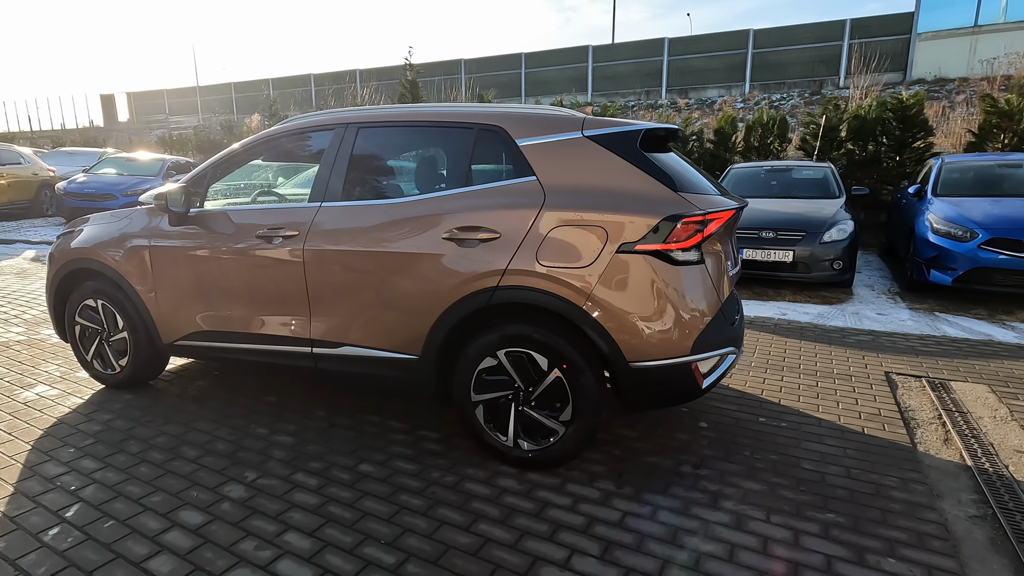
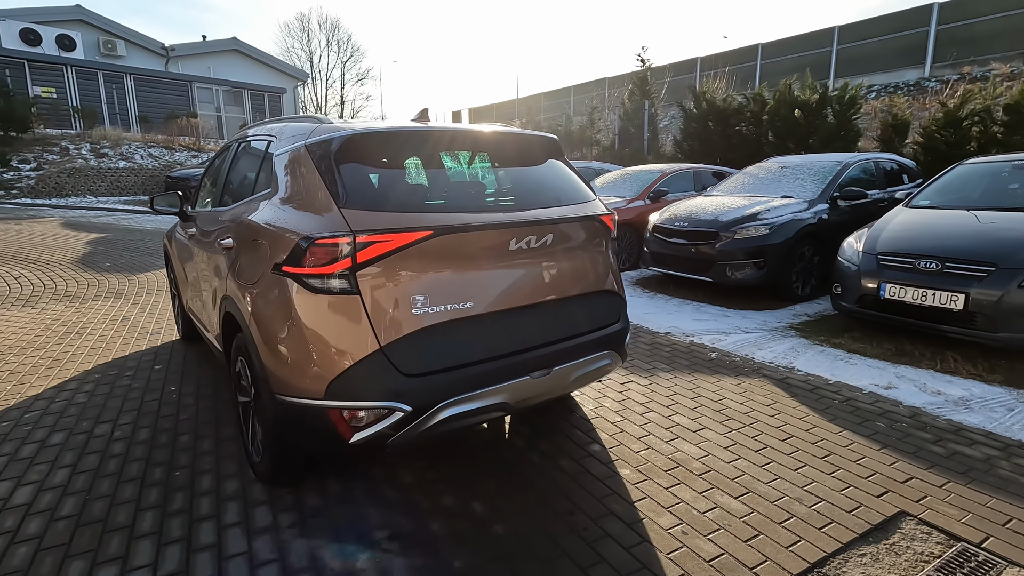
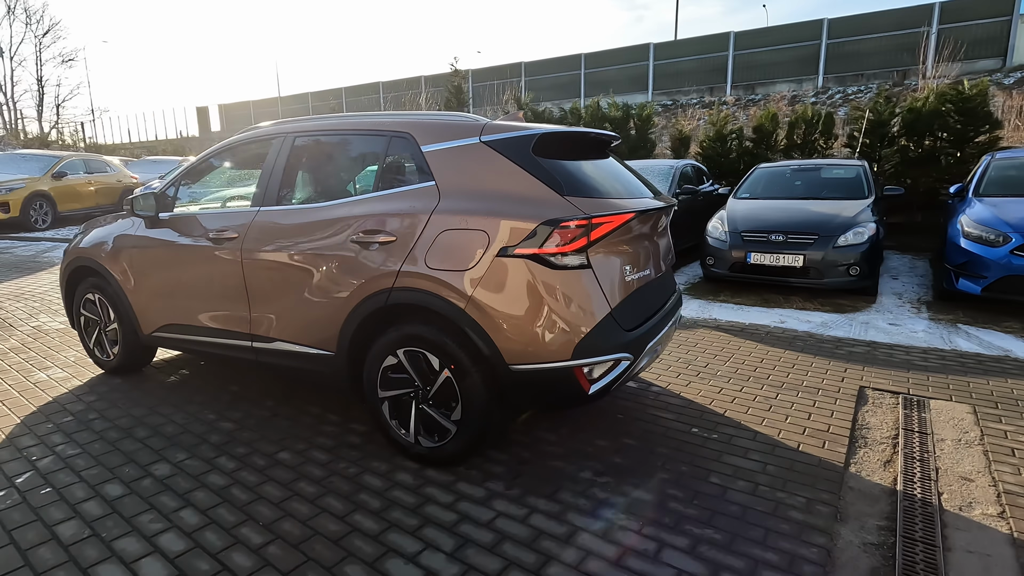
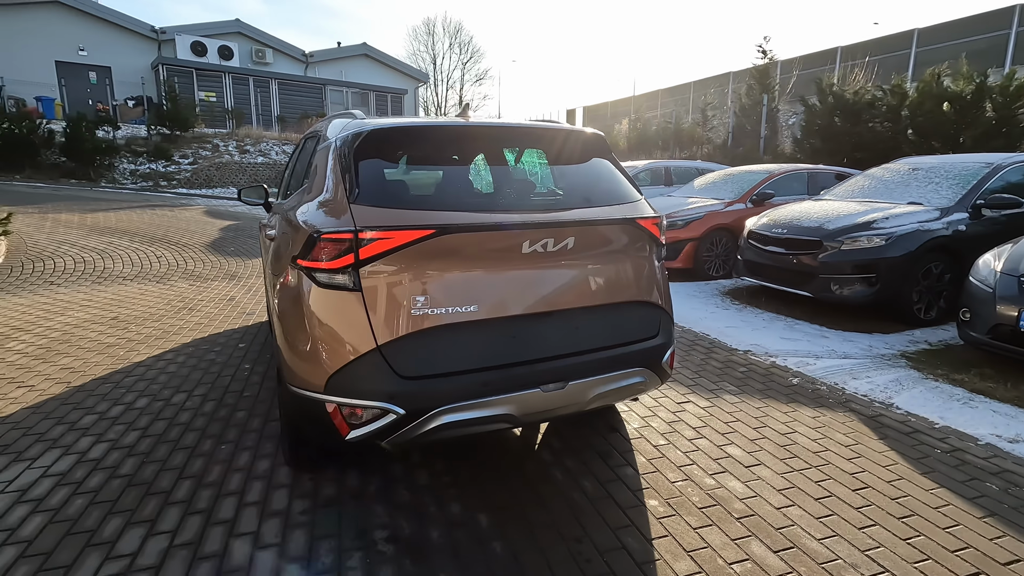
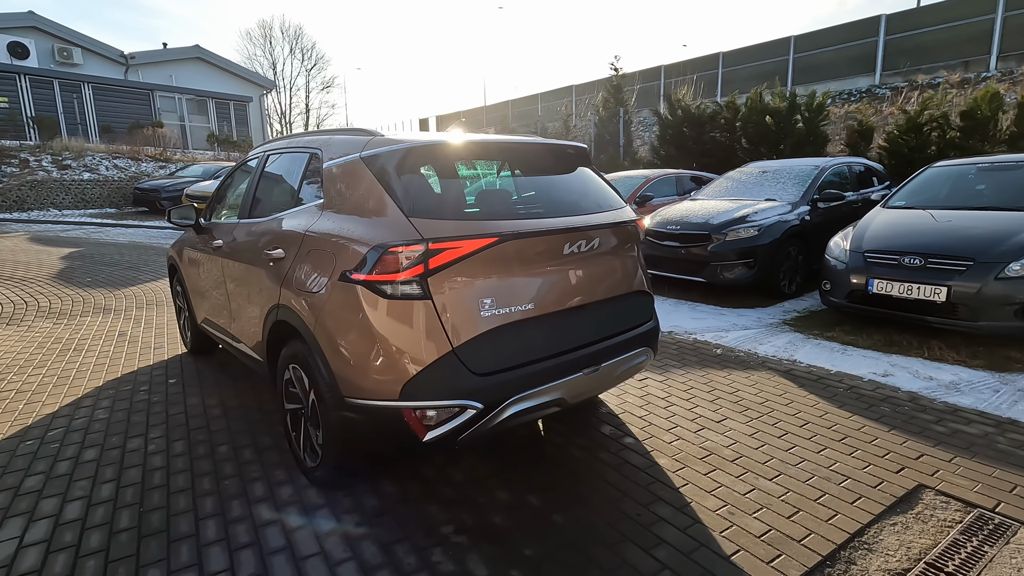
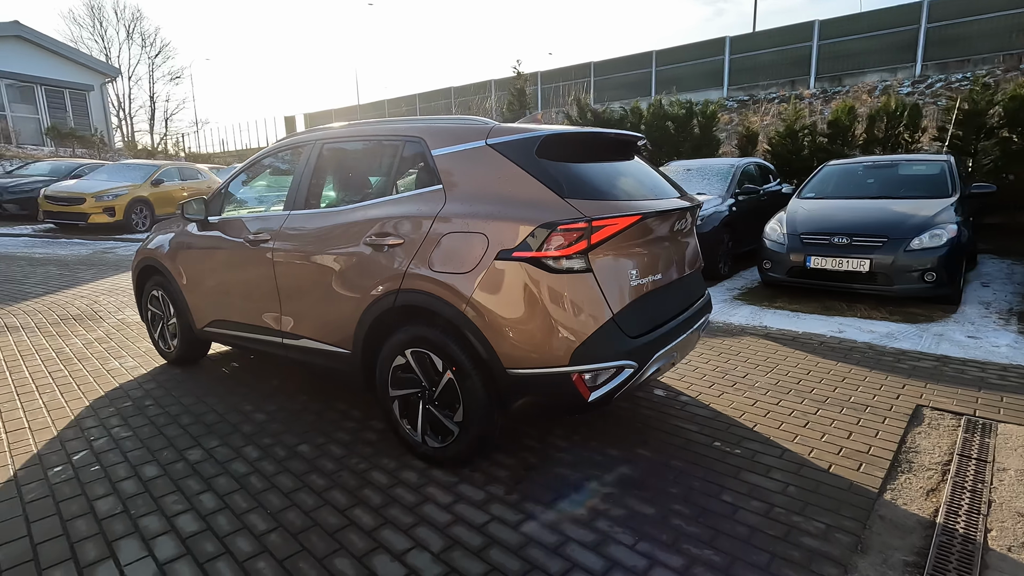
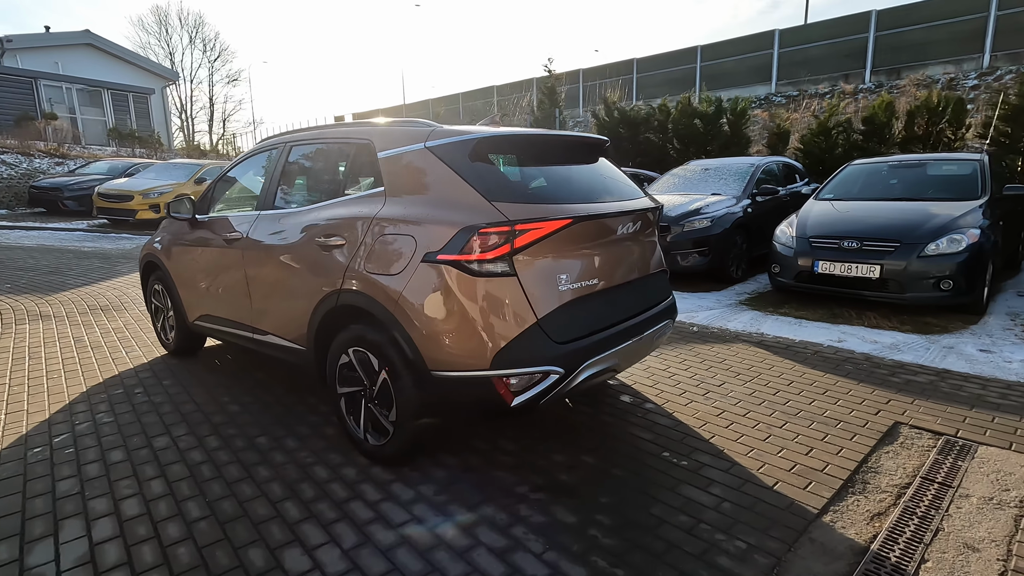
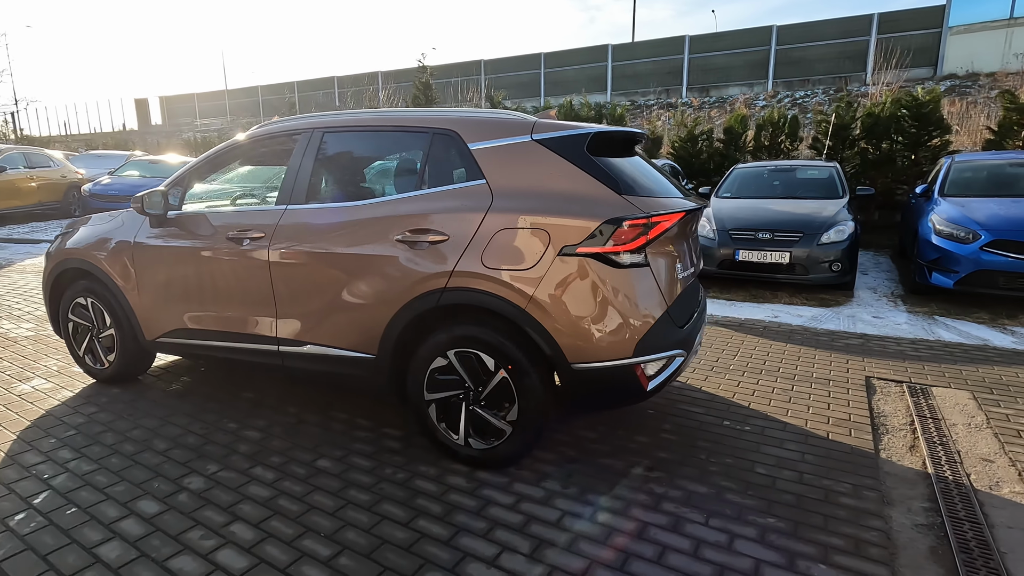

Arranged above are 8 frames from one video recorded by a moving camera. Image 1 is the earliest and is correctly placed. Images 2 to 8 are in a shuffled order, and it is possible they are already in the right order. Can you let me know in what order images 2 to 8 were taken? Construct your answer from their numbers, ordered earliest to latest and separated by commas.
8, 3, 6, 7, 5, 2, 4
